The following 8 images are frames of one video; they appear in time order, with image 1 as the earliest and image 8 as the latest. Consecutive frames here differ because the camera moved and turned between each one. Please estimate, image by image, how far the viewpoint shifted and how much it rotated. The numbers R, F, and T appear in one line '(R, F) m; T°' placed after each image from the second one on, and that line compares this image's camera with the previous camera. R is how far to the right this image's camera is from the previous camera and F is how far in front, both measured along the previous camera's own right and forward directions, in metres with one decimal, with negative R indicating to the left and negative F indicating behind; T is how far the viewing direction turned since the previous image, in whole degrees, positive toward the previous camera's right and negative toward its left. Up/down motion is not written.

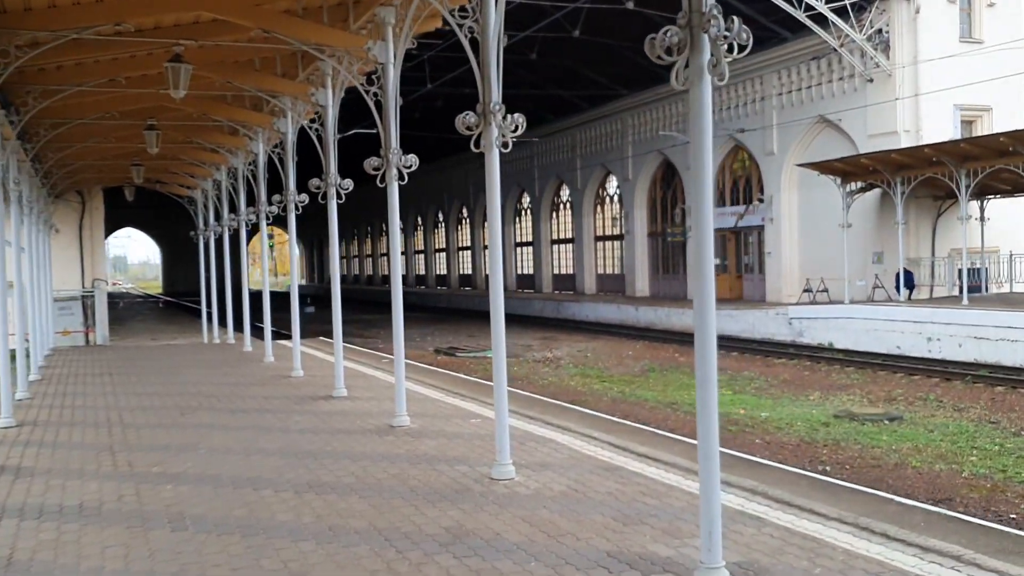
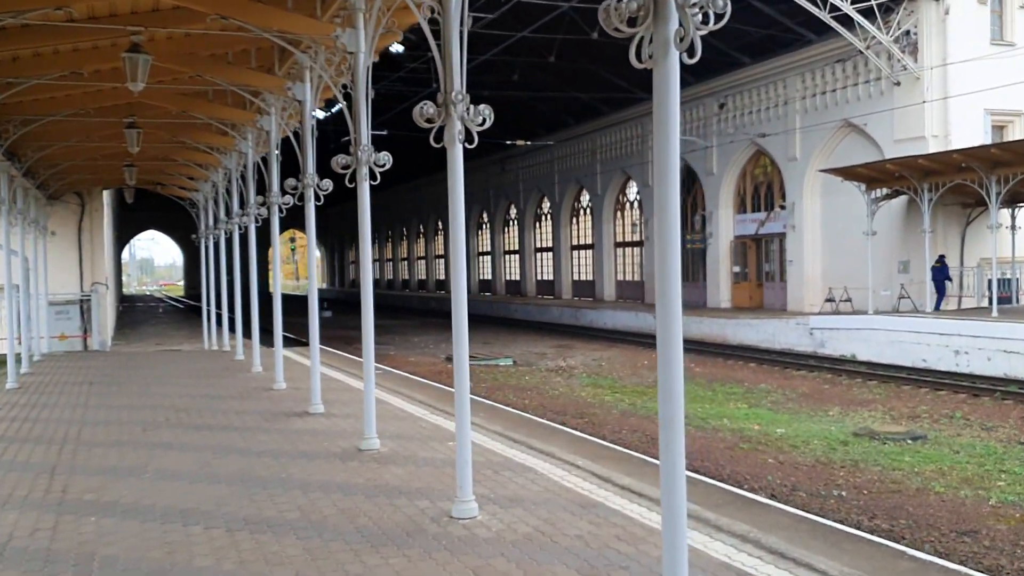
(+0.3, +0.5) m; -2°
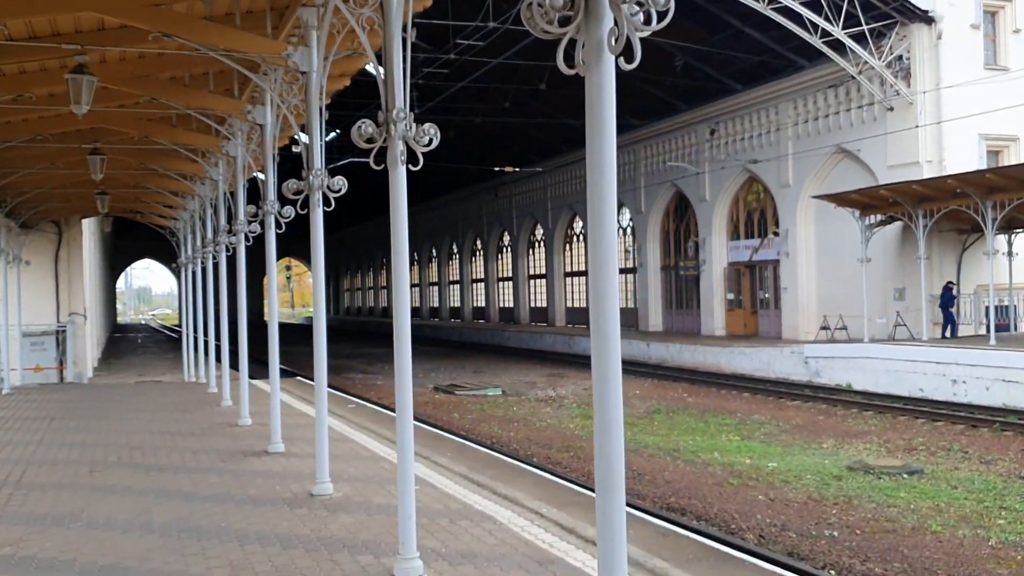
(+0.2, +0.3) m; 0°
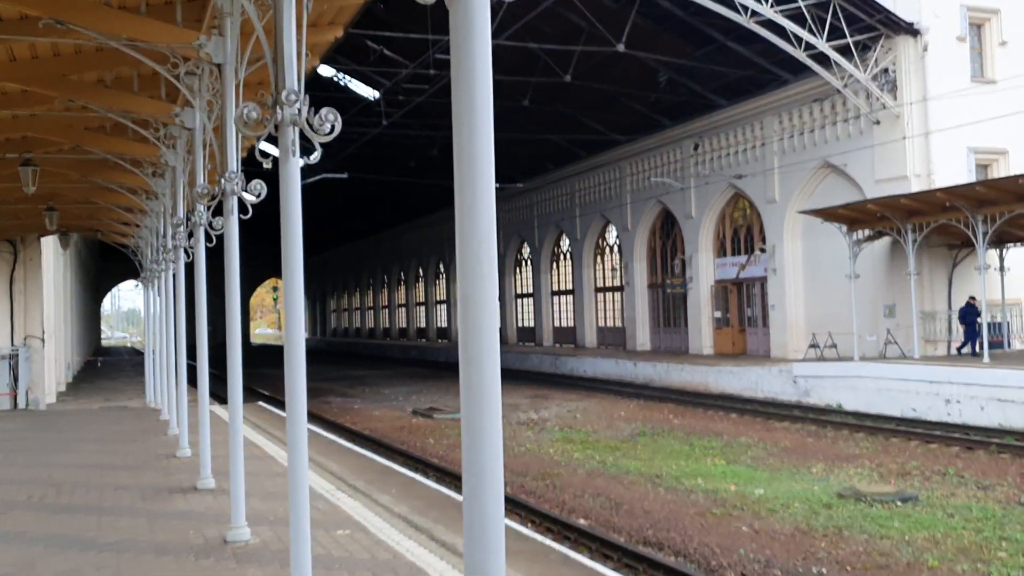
(+0.3, +0.6) m; +1°
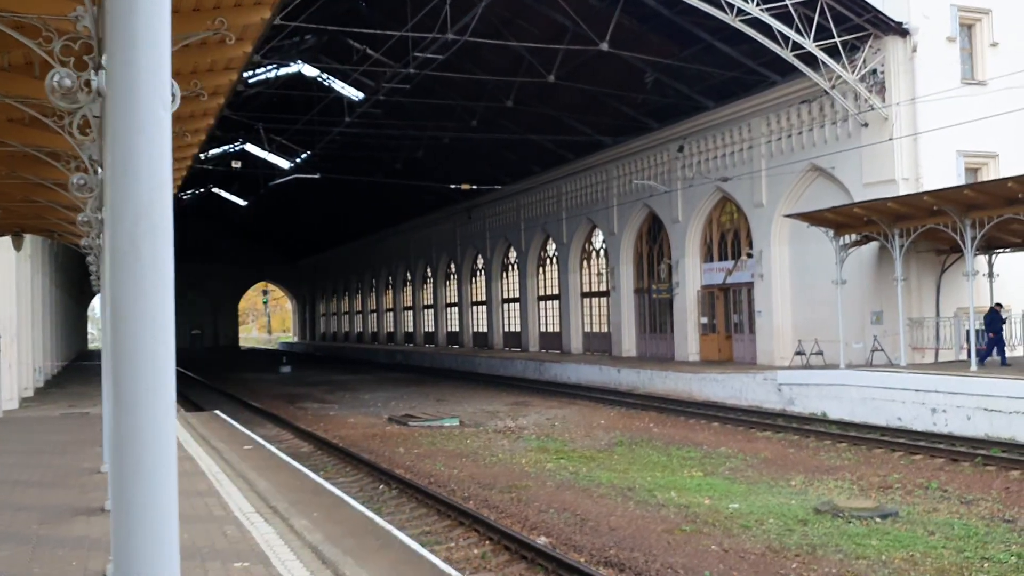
(+0.4, +0.5) m; 0°
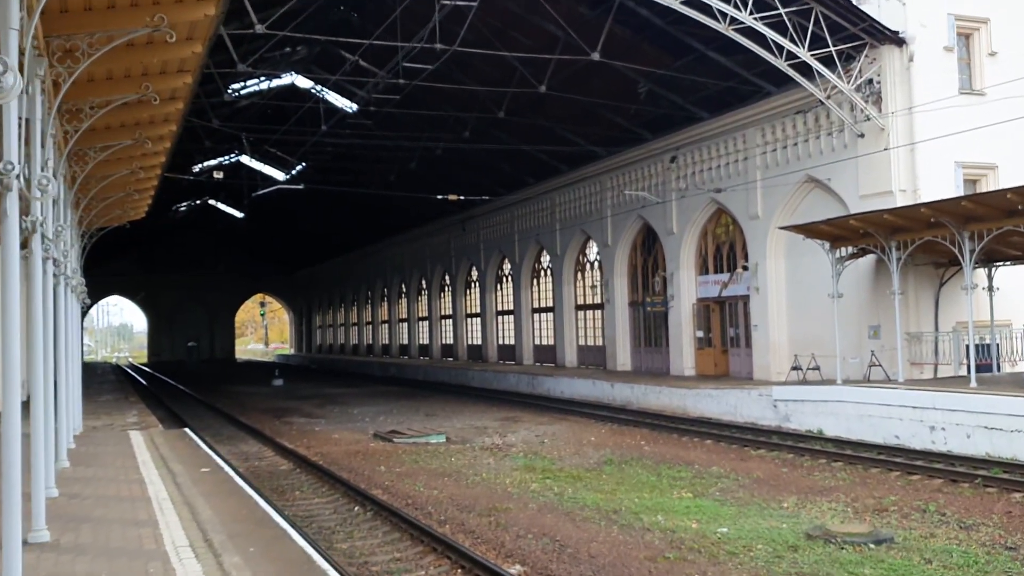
(+0.2, +0.4) m; 0°
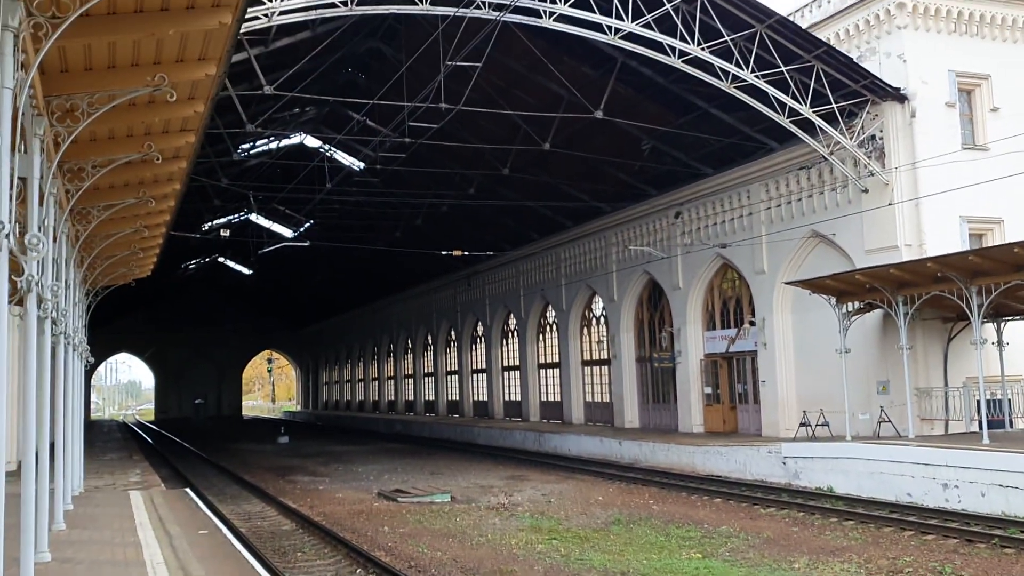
(0.0, 0.0) m; 0°
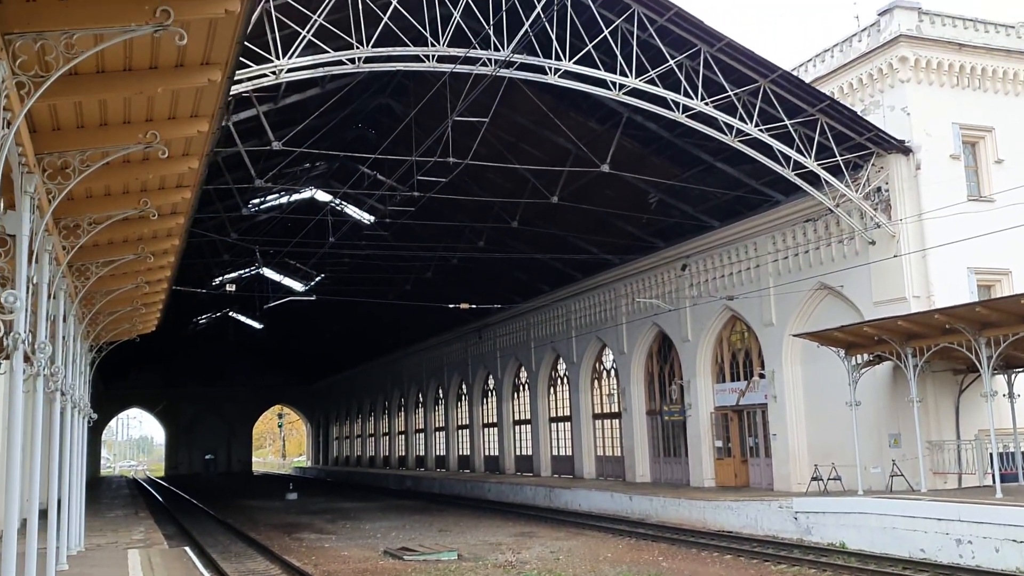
(+0.1, 0.0) m; -1°
